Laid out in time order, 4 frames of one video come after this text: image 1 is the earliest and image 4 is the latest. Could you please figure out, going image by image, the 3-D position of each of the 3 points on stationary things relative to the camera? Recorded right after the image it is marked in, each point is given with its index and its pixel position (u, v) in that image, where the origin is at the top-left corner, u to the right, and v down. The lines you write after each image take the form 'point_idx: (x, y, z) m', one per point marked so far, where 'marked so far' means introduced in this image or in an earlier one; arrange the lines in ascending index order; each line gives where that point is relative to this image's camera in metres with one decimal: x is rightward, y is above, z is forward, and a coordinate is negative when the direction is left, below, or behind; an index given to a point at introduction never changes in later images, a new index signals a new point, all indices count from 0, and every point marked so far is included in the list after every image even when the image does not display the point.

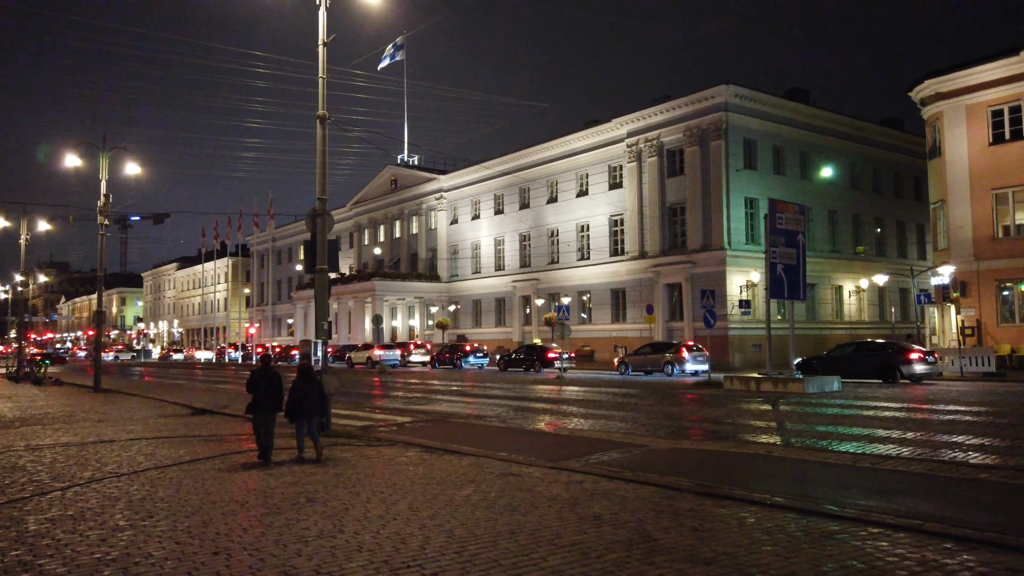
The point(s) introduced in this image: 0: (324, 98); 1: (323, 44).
0: (-3.8, +3.8, +16.1) m
1: (-3.8, +4.9, +16.2) m
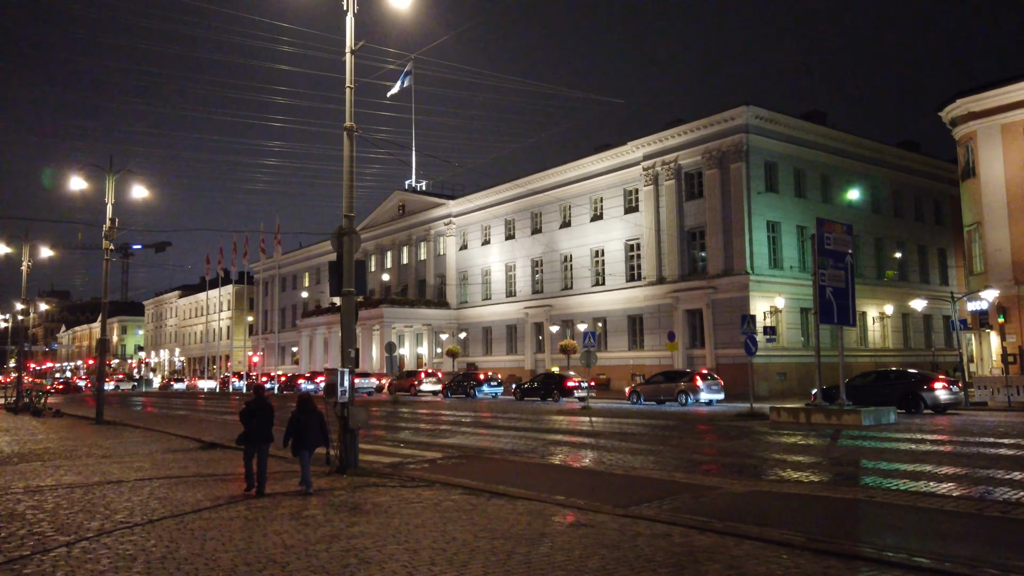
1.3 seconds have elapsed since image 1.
0: (-3.0, +3.3, +15.0) m
1: (-3.0, +4.5, +15.1) m
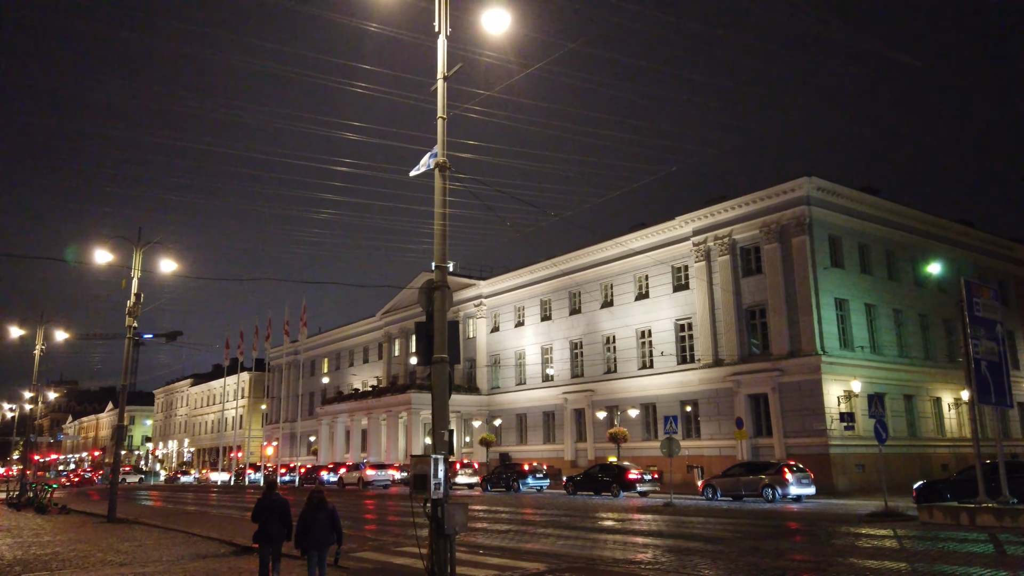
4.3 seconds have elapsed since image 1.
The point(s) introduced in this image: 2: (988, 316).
0: (-1.1, +2.3, +12.6) m
1: (-1.1, +3.4, +12.8) m
2: (+9.9, -0.6, +16.8) m
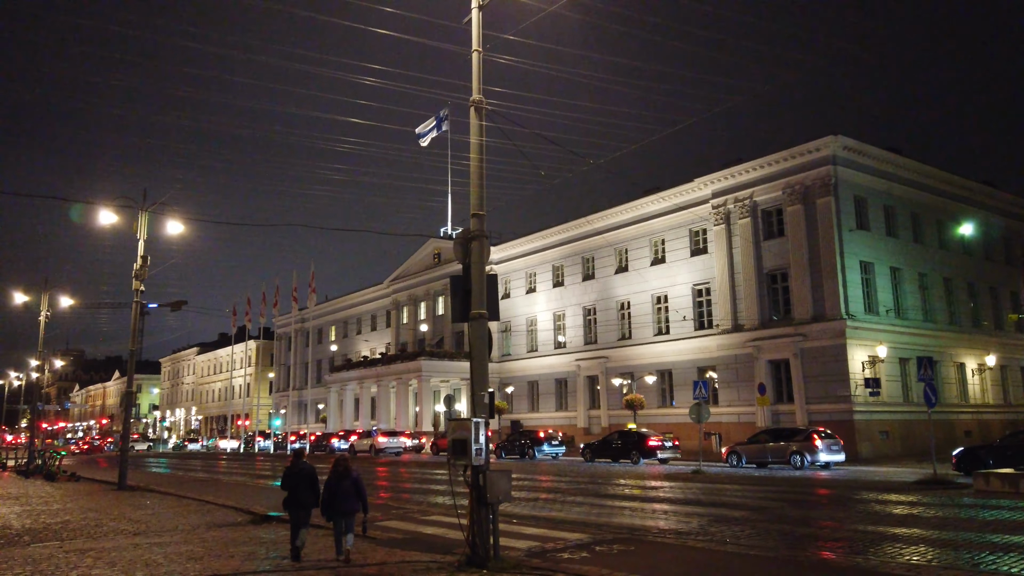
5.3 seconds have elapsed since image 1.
0: (-0.5, +3.0, +11.5) m
1: (-0.5, +4.1, +11.7) m
2: (+10.6, +0.3, +15.8) m
